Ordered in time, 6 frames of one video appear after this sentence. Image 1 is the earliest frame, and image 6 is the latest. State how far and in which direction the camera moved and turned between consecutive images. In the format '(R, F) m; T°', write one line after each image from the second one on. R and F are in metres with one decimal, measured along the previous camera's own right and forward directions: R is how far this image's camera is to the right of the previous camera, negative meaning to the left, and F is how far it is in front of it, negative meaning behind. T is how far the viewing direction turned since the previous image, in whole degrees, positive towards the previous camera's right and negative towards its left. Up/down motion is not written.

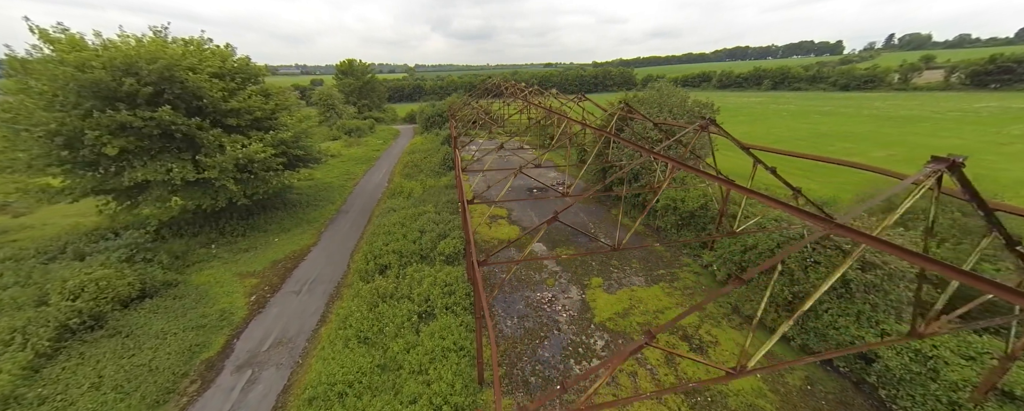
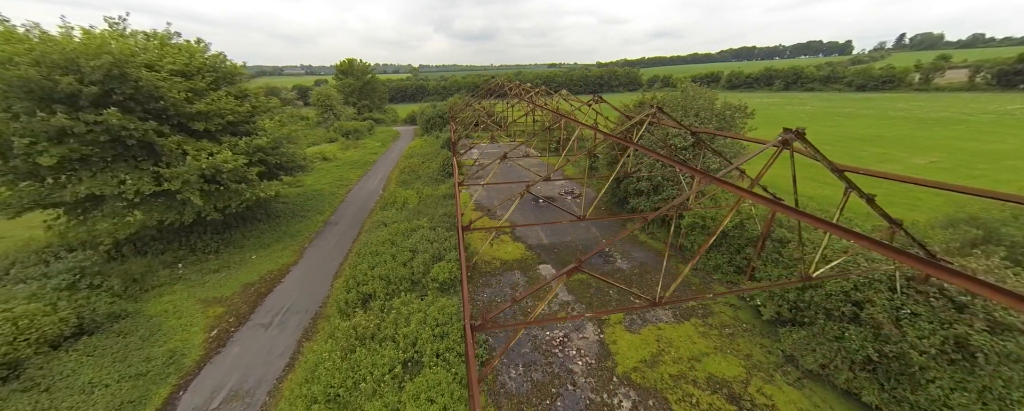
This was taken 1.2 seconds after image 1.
(0.0, +1.8) m; -1°
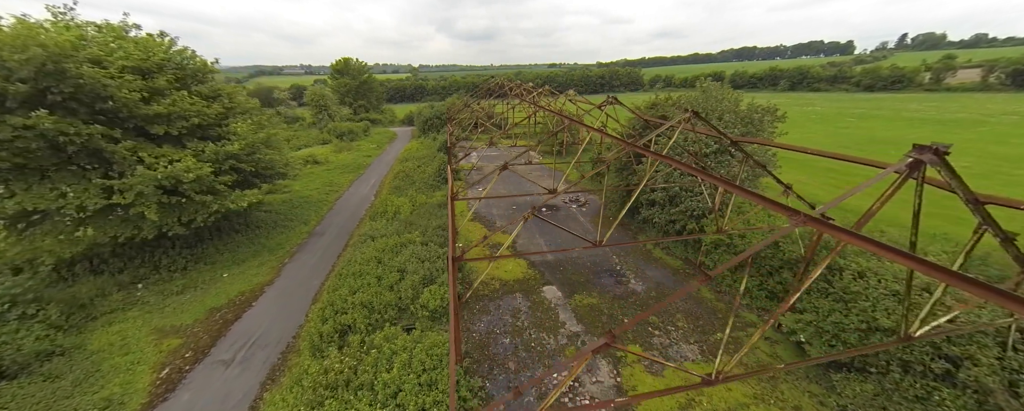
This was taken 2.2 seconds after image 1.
(0.0, +1.5) m; 0°
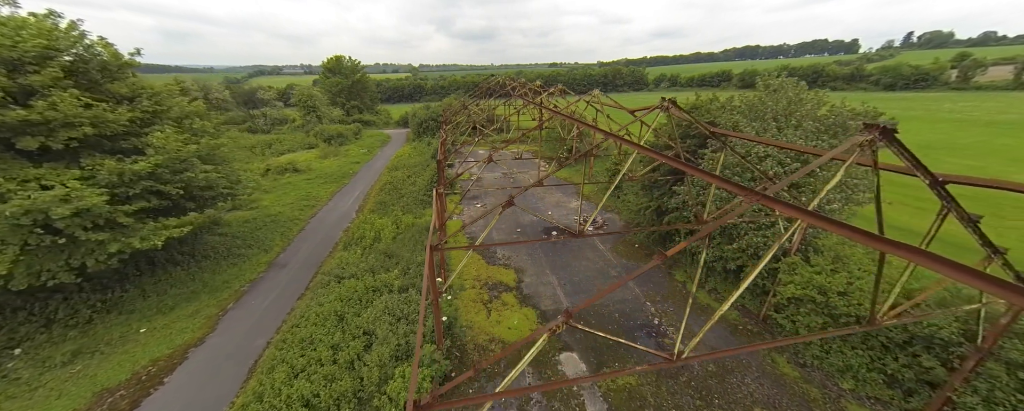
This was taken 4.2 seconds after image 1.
(-0.1, +3.2) m; 0°
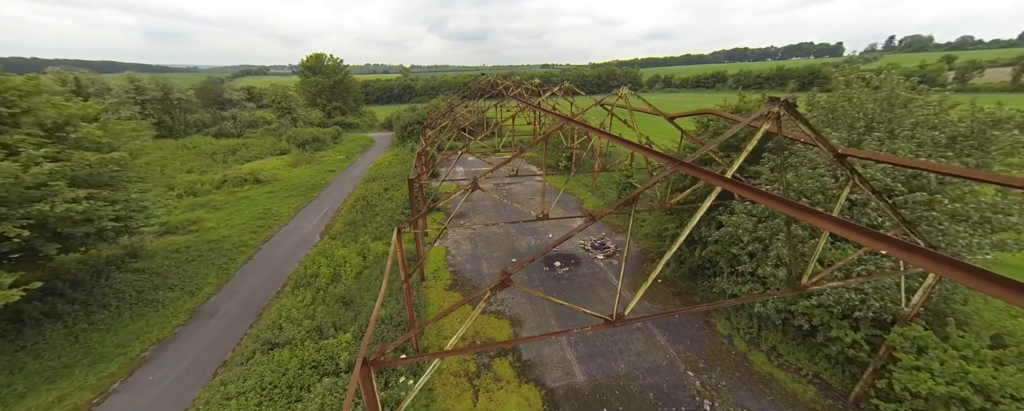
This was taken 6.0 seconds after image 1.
(-0.1, +2.9) m; +1°
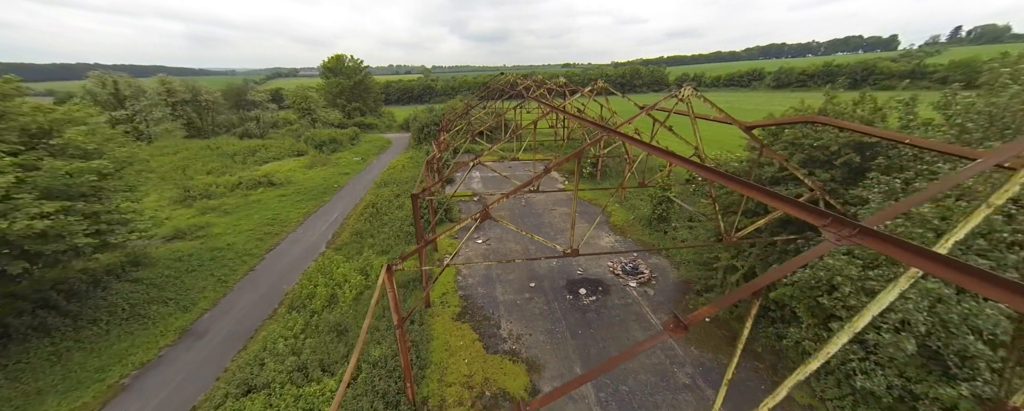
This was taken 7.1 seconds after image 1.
(0.0, +1.6) m; -4°
